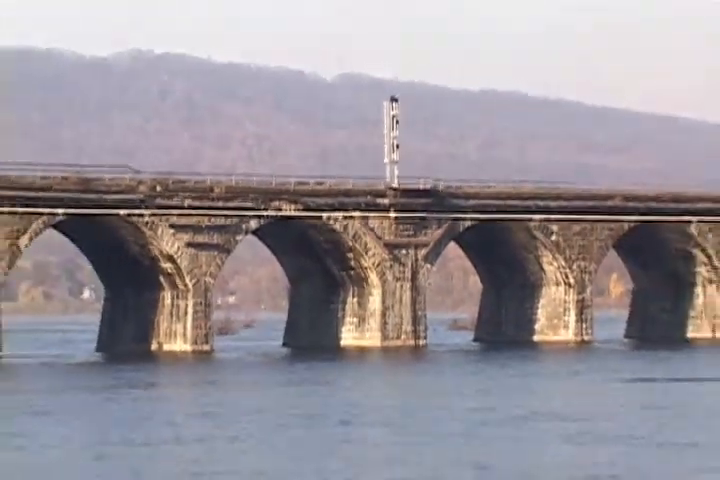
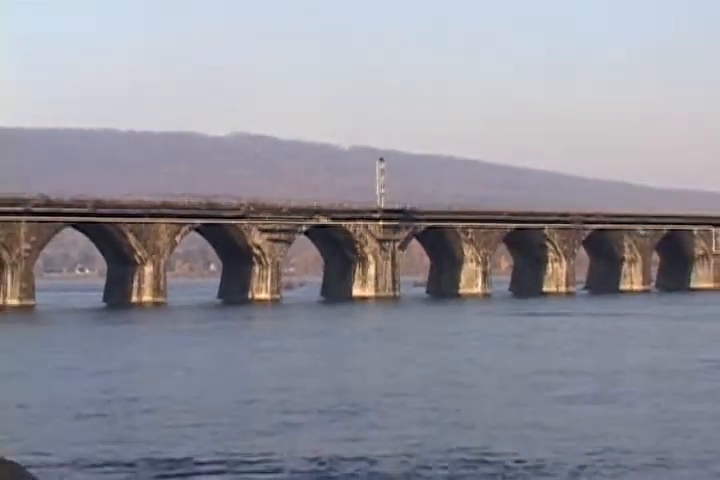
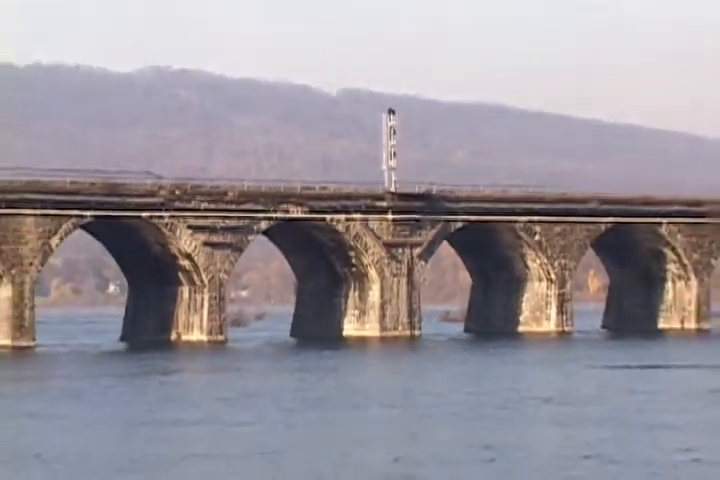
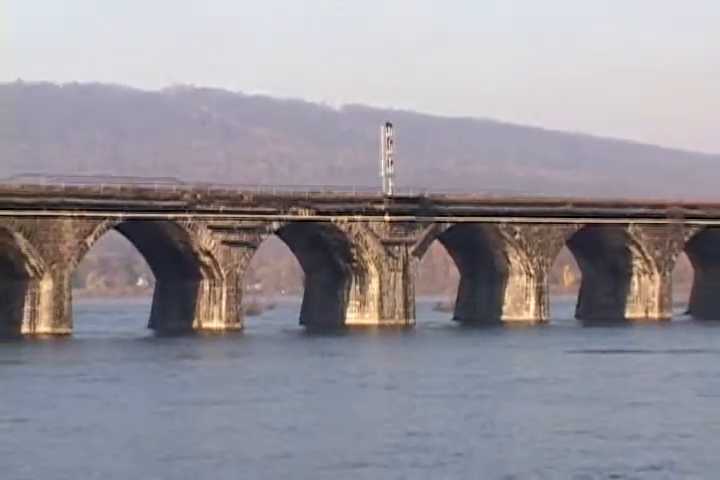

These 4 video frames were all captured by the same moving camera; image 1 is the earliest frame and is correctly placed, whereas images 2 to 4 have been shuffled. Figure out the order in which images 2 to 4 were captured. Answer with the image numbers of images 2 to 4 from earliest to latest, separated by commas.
3, 4, 2
